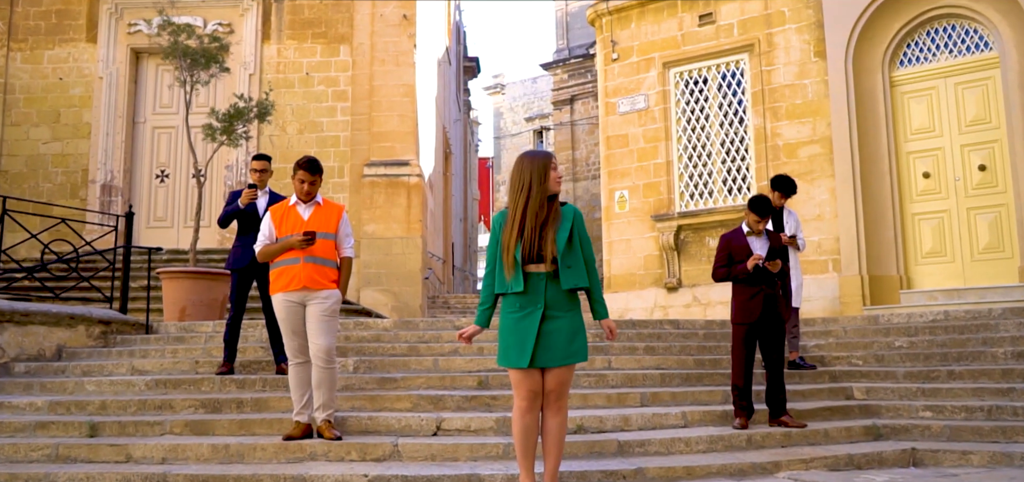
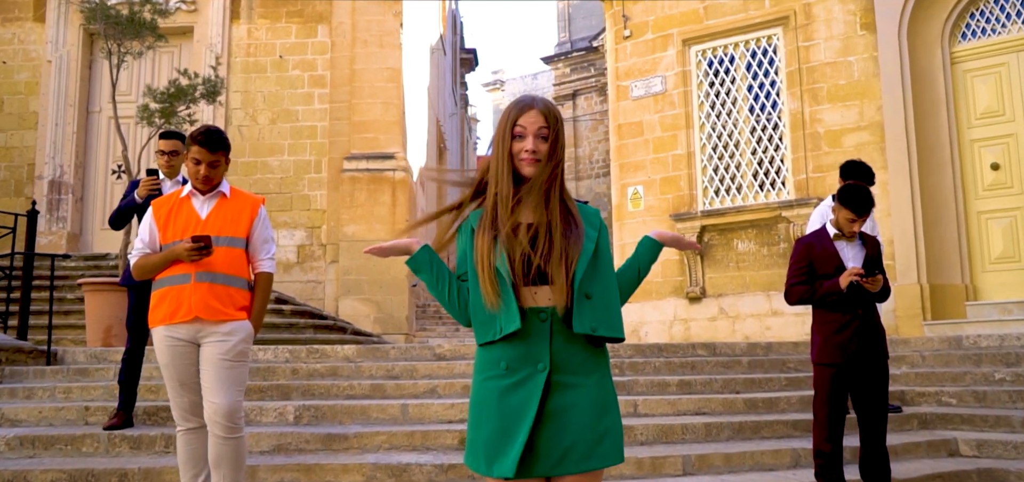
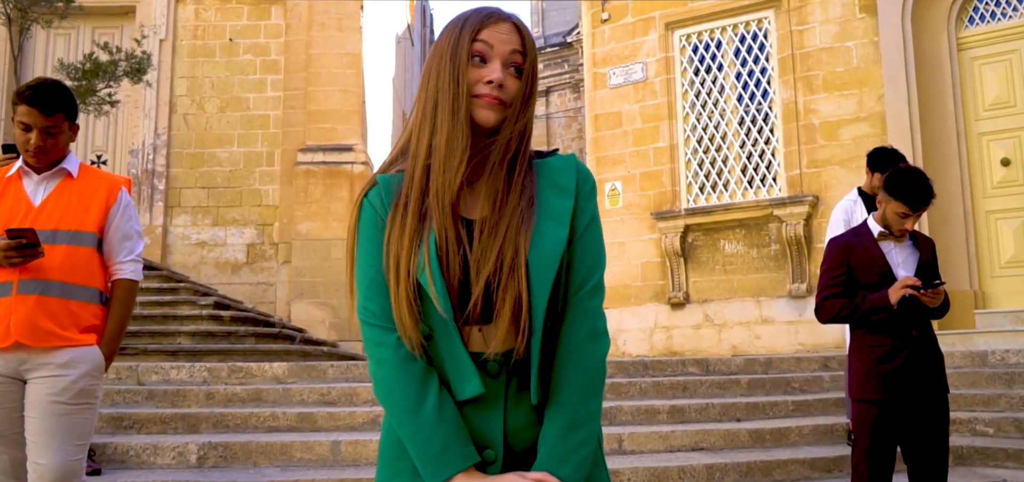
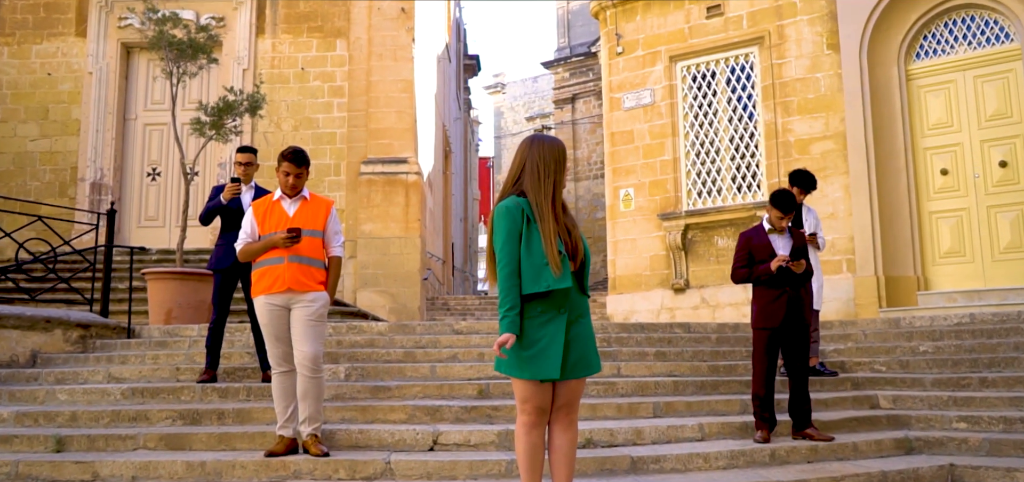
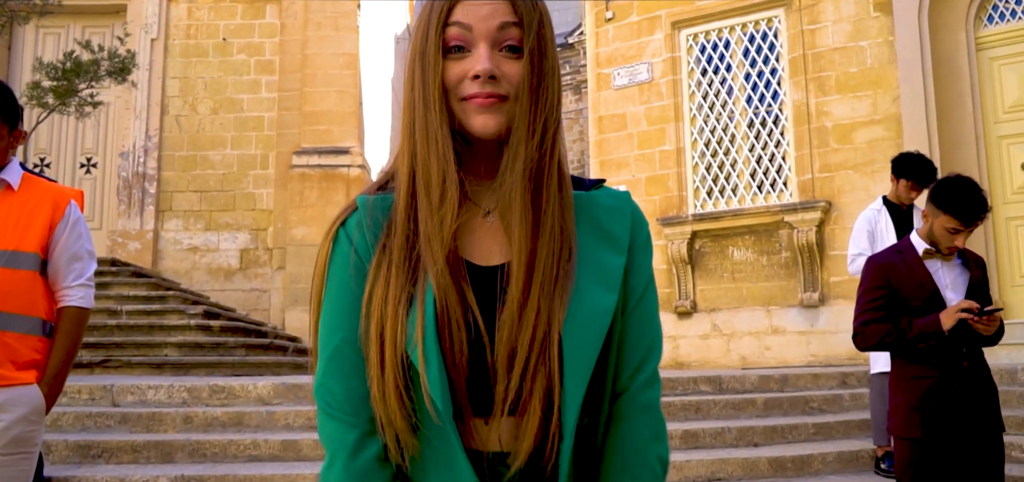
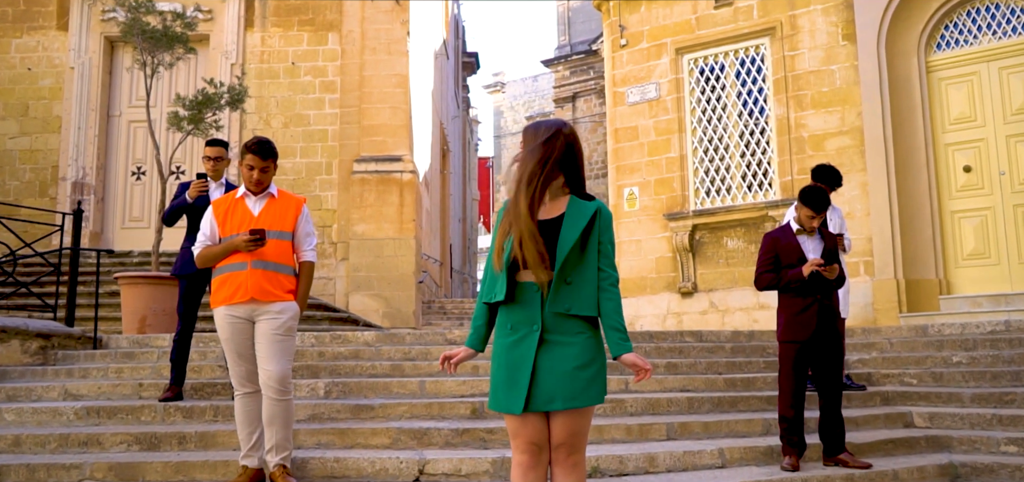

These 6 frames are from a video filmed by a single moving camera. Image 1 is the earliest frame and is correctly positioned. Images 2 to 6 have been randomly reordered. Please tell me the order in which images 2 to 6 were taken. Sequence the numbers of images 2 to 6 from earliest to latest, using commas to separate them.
4, 6, 2, 3, 5
